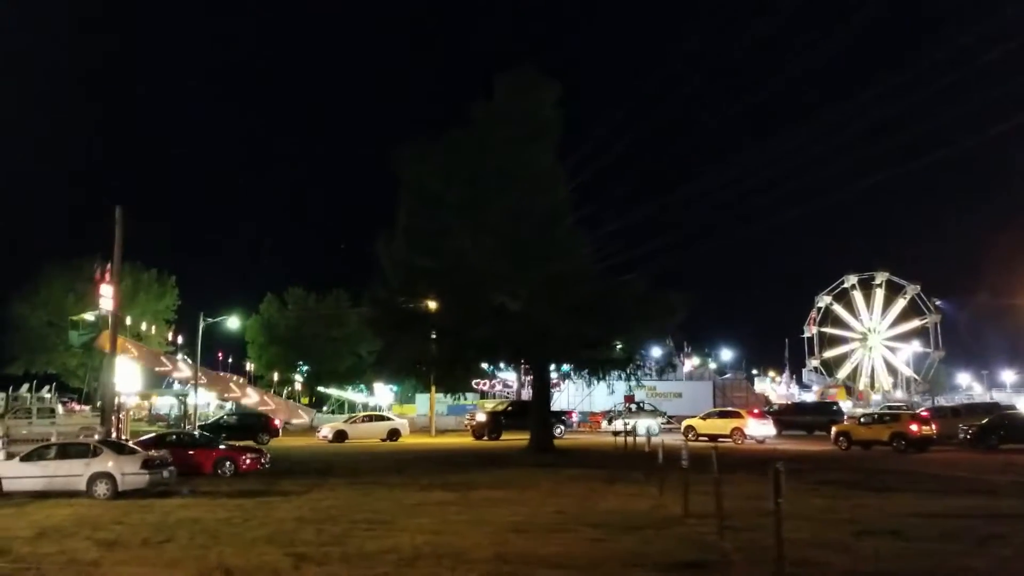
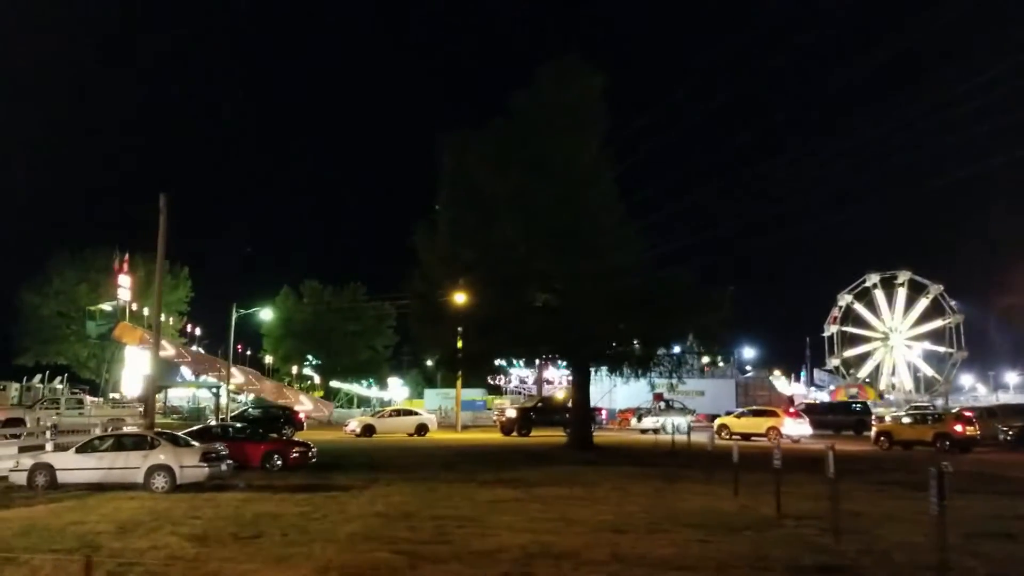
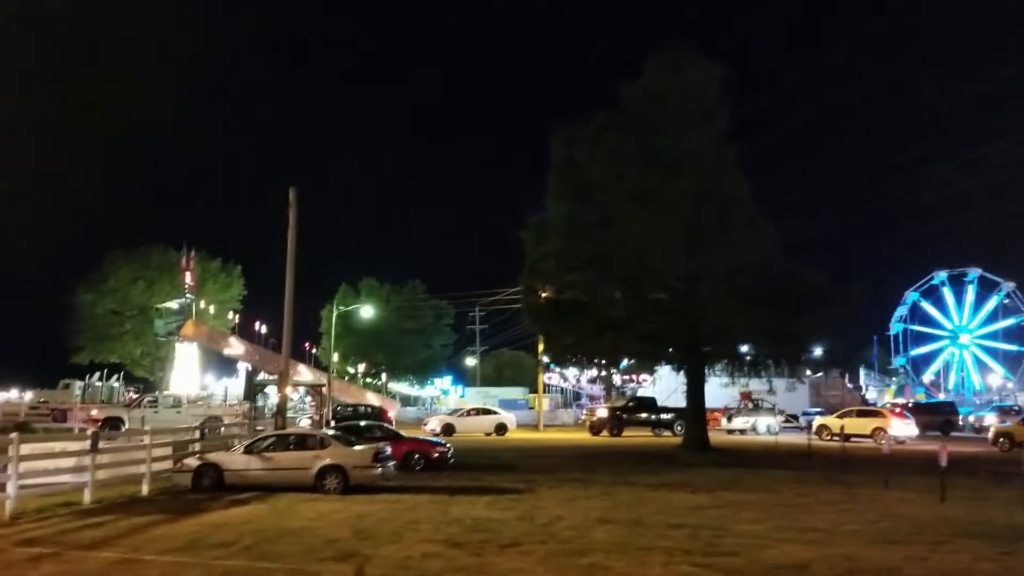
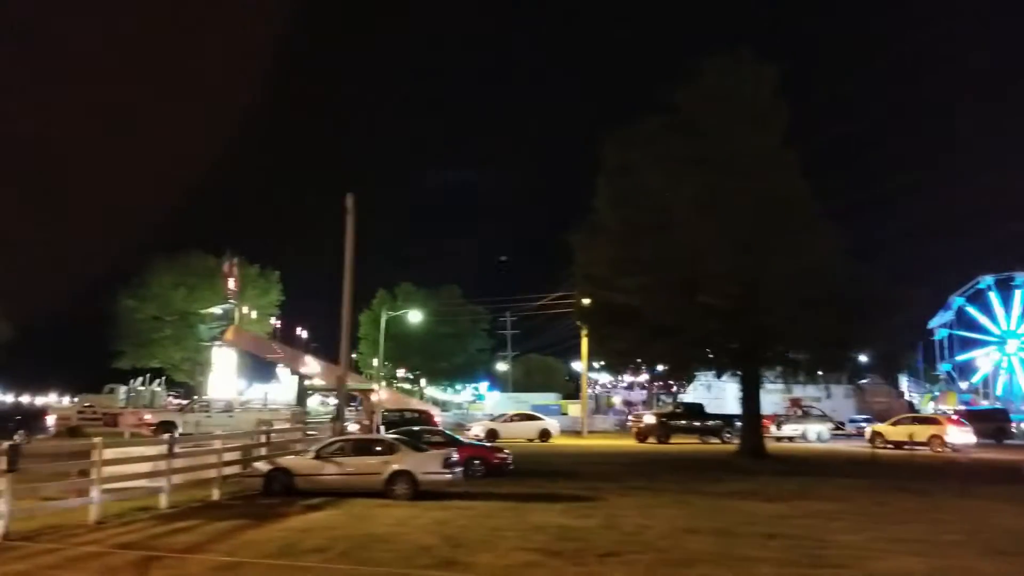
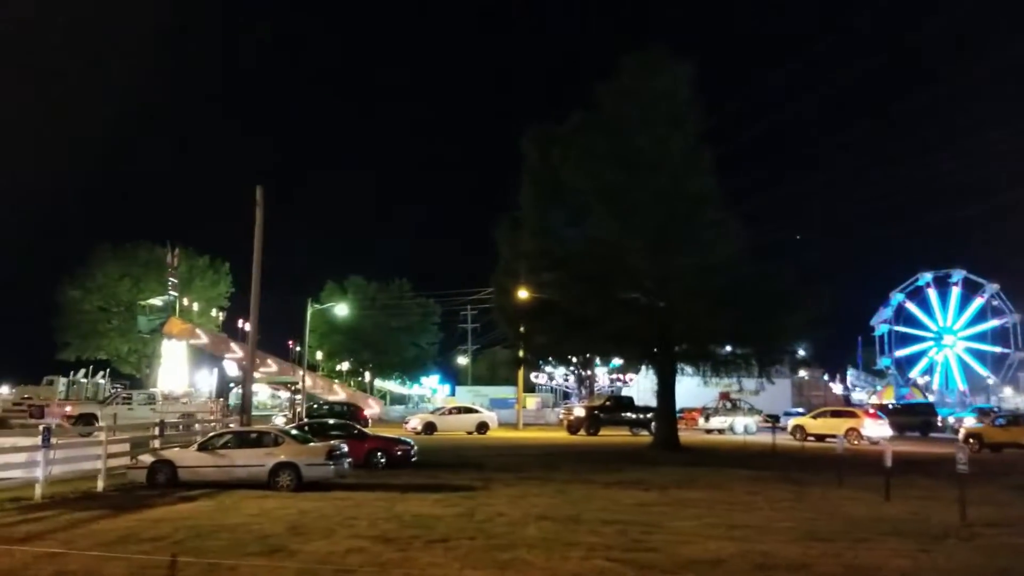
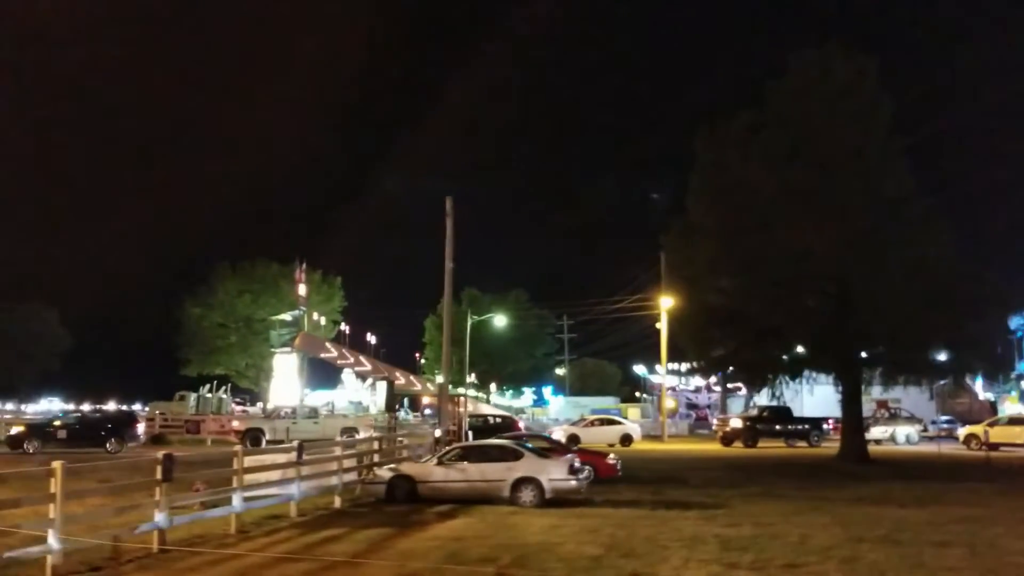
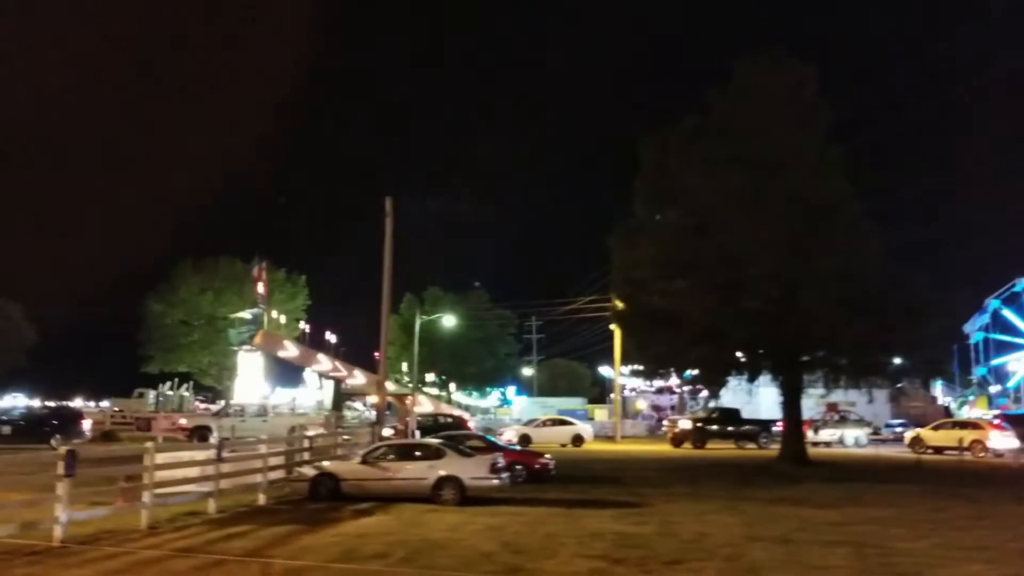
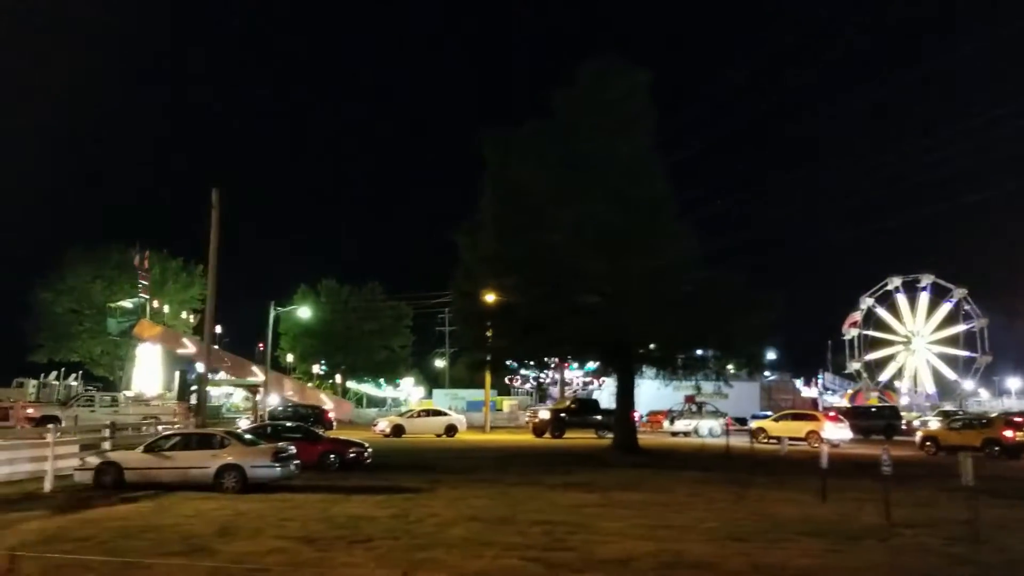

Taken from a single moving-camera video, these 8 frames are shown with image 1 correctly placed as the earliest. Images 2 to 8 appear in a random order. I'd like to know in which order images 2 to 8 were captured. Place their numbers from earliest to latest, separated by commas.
2, 8, 5, 3, 4, 7, 6
